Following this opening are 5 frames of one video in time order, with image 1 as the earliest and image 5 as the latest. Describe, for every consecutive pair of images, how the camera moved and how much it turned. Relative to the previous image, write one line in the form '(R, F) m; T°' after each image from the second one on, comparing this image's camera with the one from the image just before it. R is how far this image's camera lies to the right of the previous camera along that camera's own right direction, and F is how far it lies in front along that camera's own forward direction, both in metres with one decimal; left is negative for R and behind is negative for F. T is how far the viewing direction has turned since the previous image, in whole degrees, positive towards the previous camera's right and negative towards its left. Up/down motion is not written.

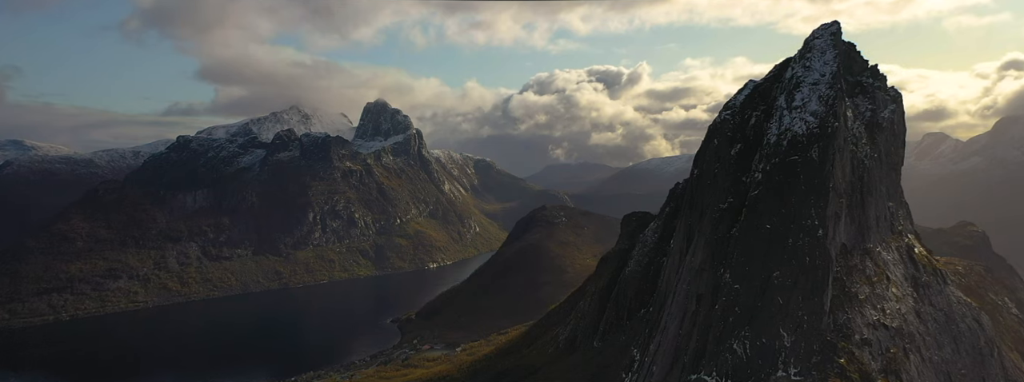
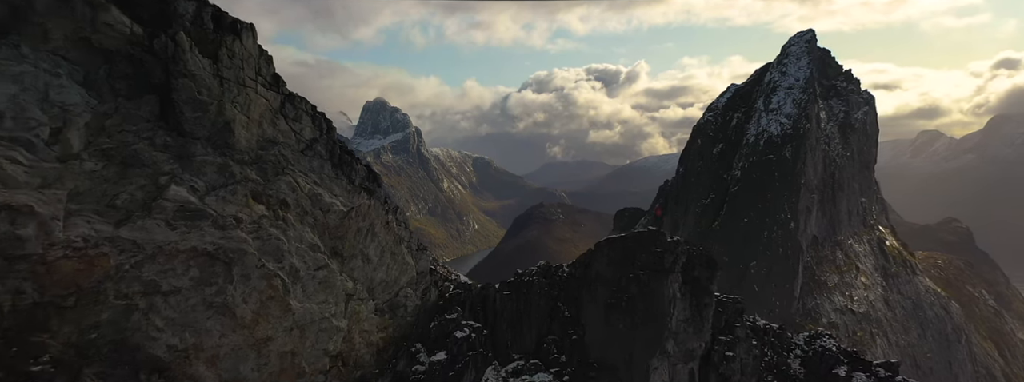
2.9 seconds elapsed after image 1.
(+0.5, -14.3) m; 0°
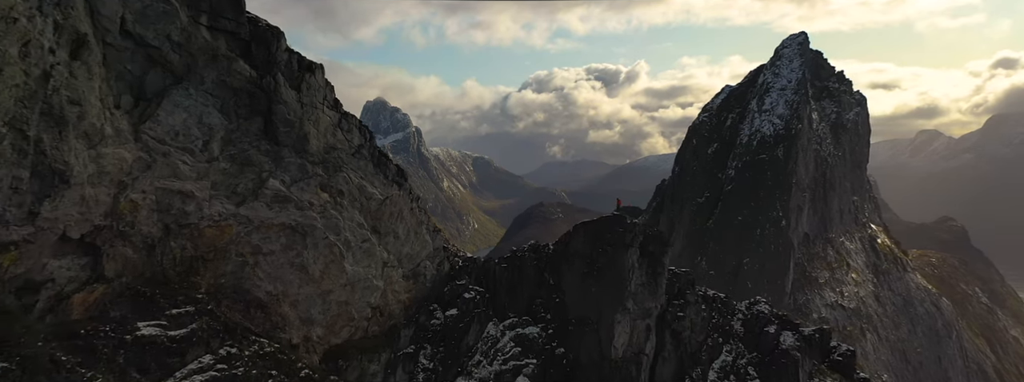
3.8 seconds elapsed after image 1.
(+0.2, -5.1) m; 0°
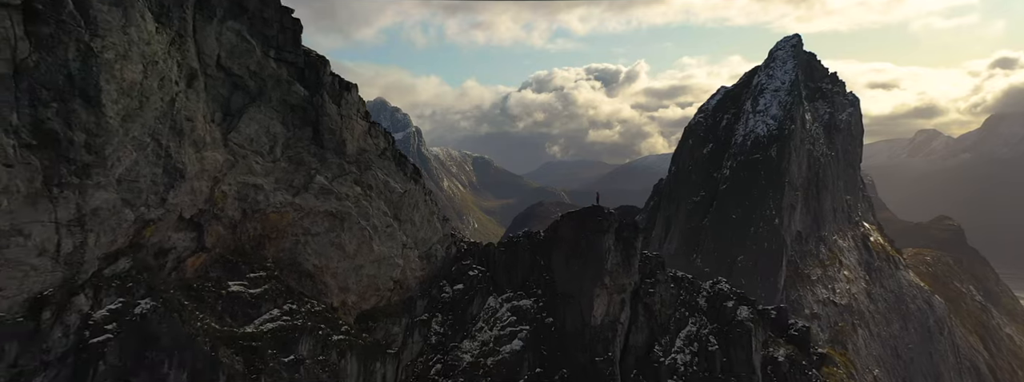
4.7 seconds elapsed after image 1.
(+0.2, -4.5) m; 0°
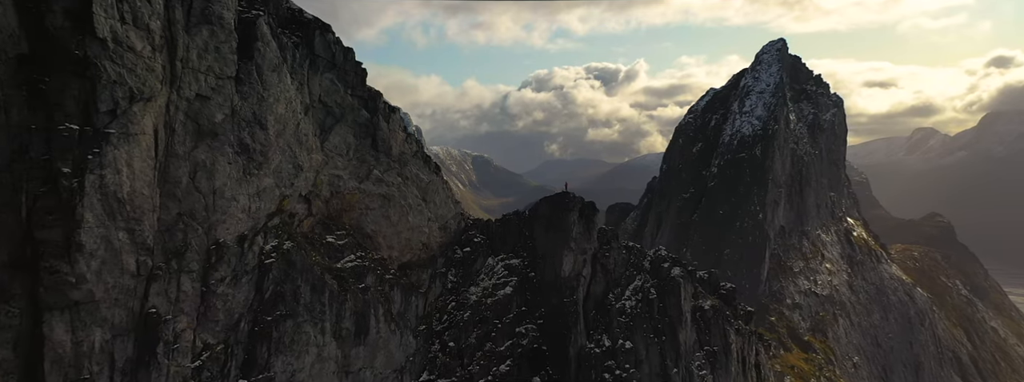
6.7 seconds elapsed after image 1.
(+0.5, -10.7) m; 0°
